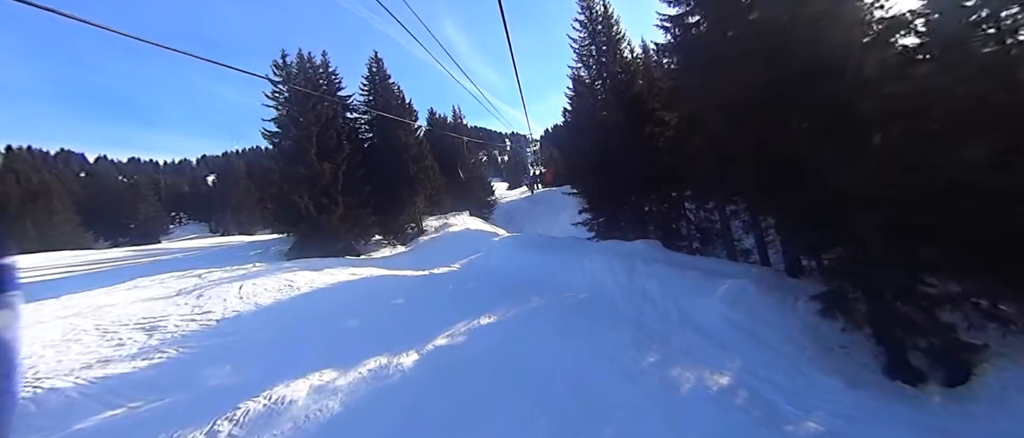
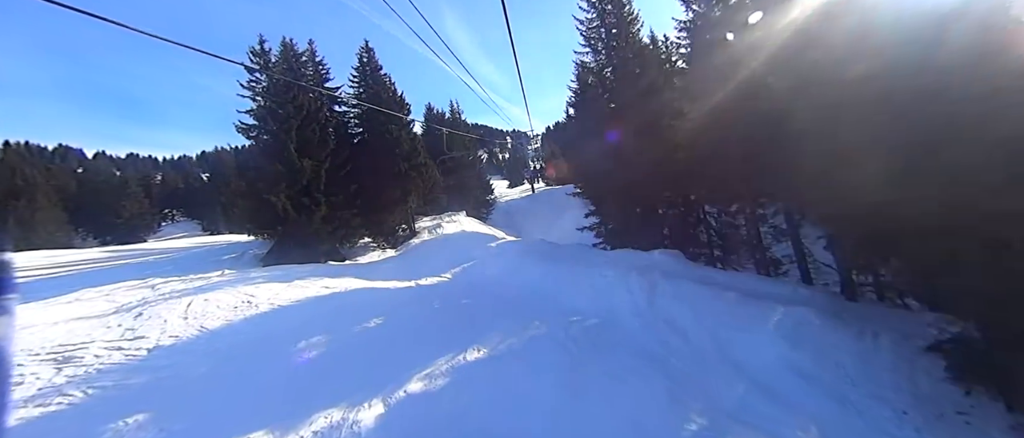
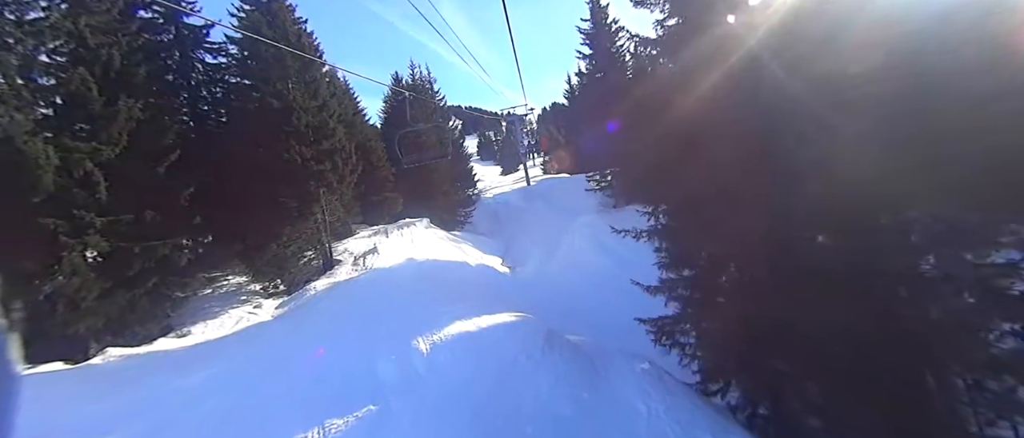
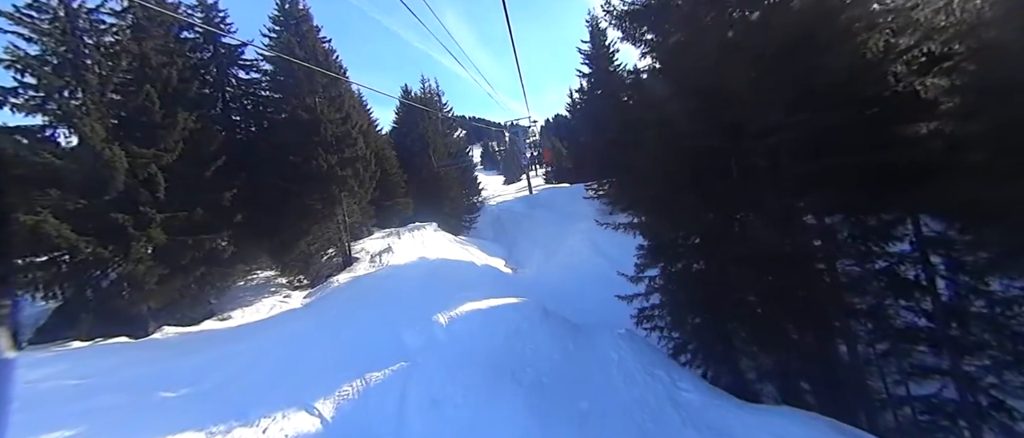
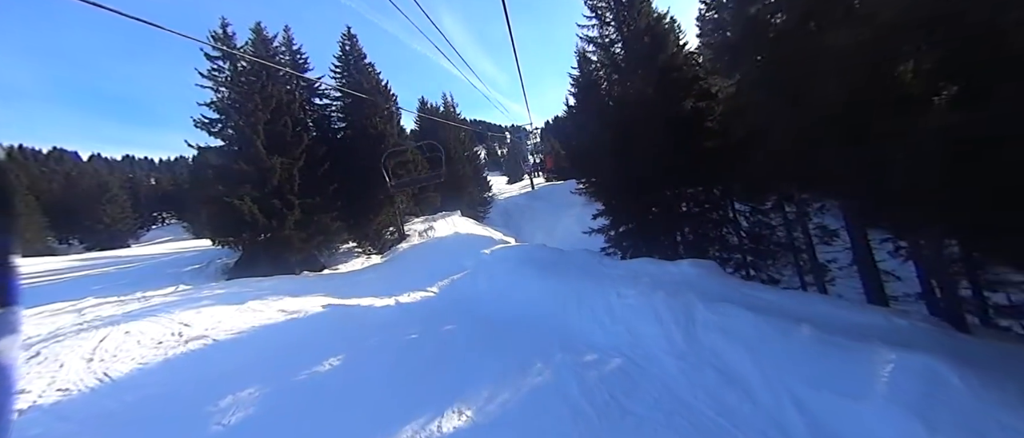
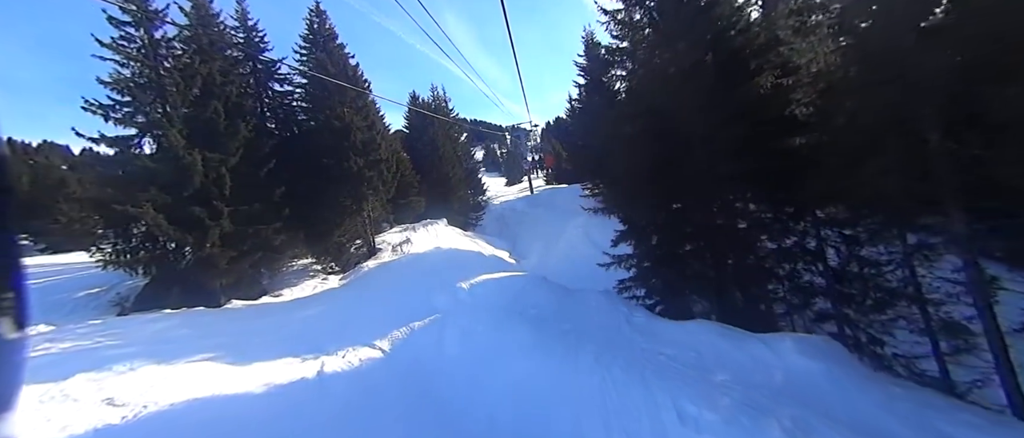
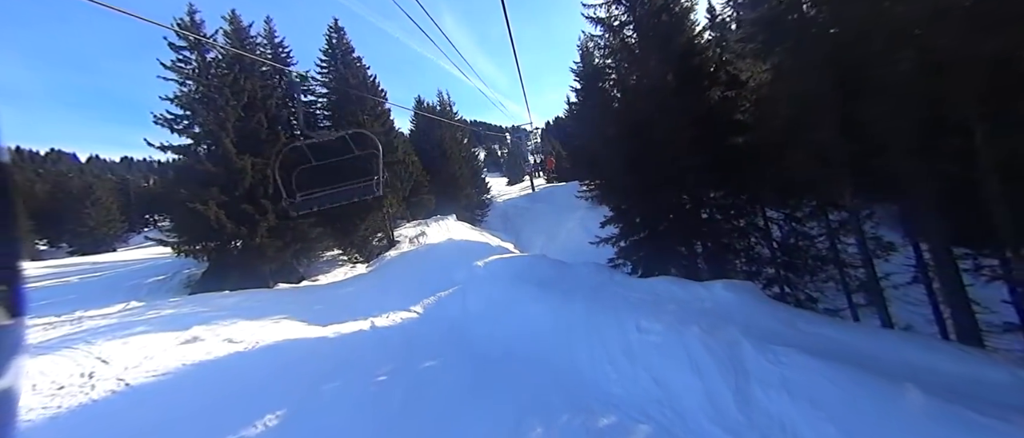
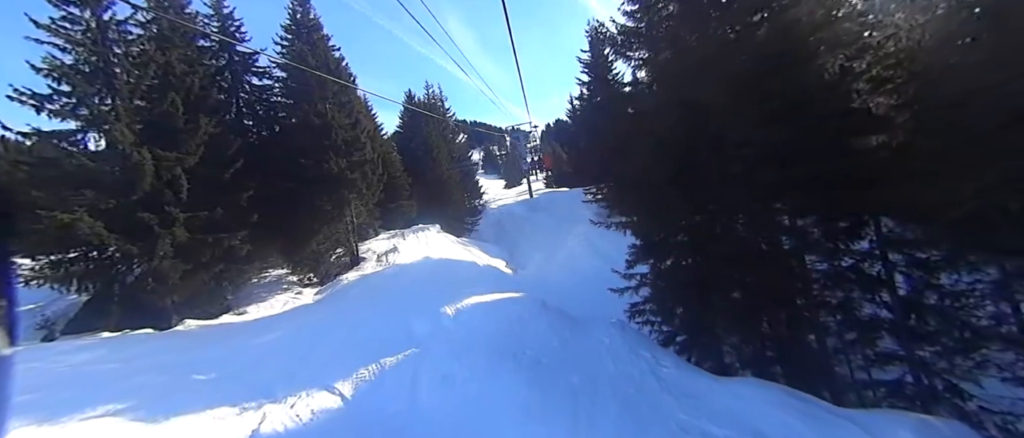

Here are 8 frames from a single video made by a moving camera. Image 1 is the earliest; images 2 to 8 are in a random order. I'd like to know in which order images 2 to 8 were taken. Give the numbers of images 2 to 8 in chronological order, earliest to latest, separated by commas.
2, 5, 7, 6, 8, 4, 3
